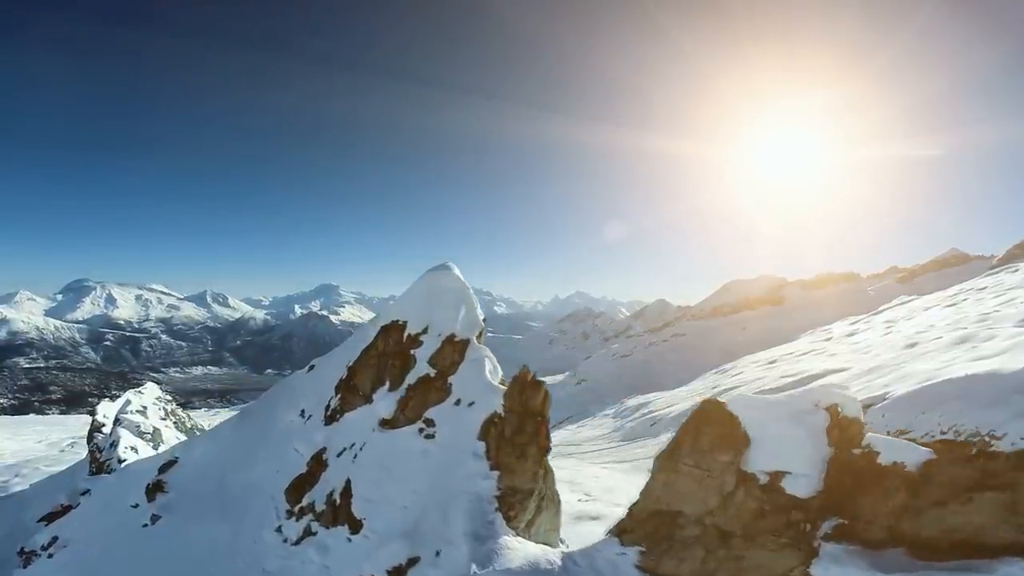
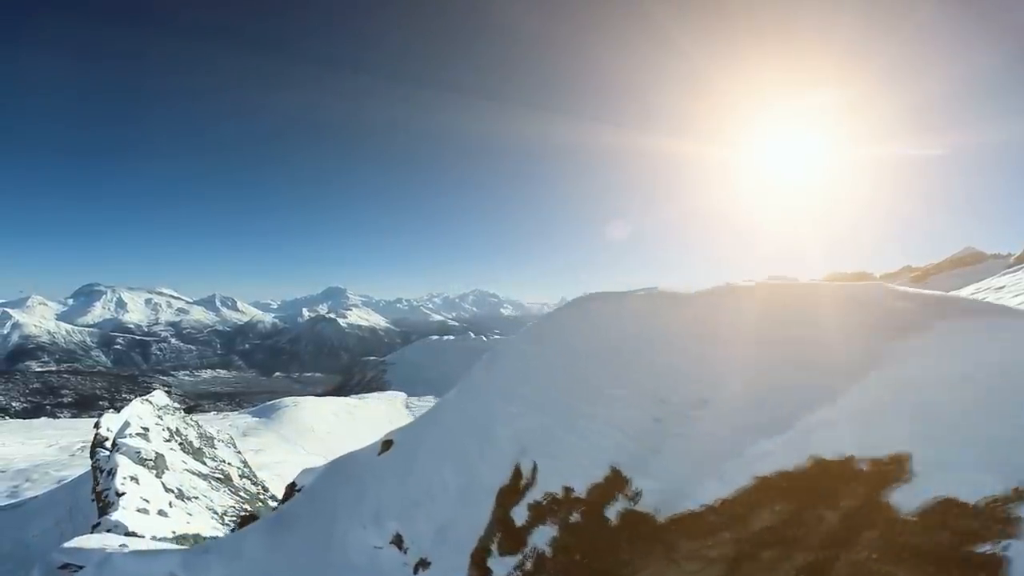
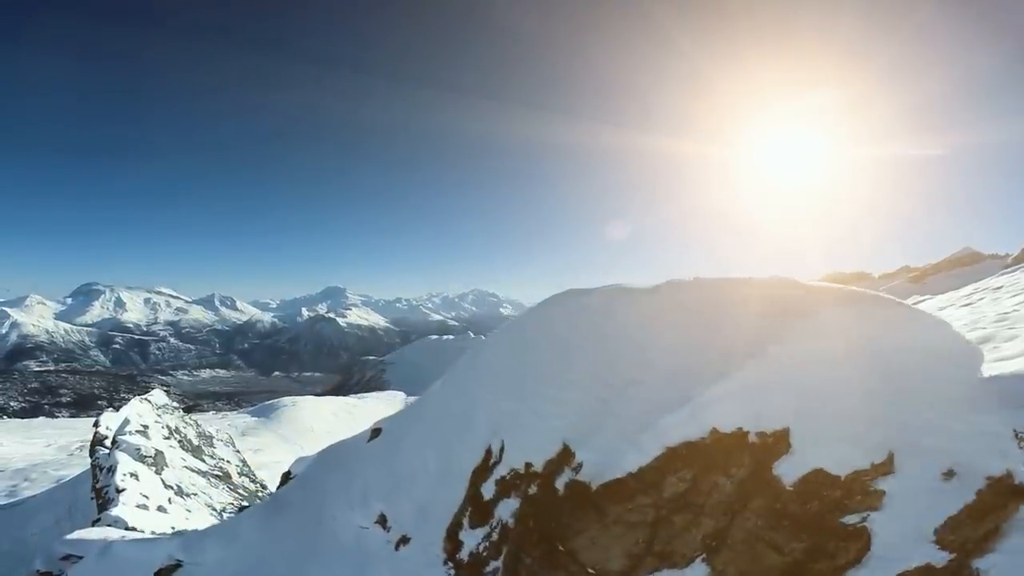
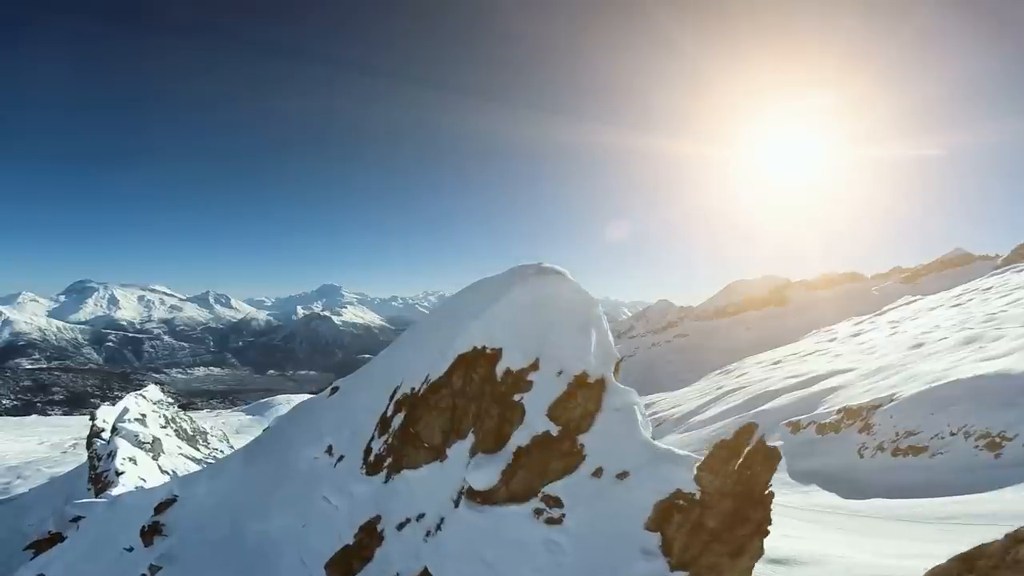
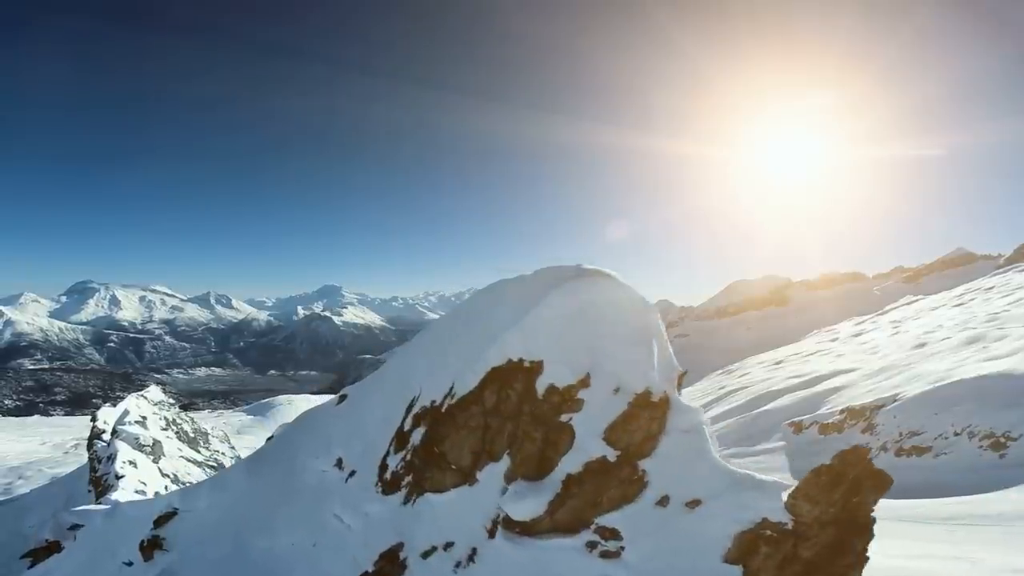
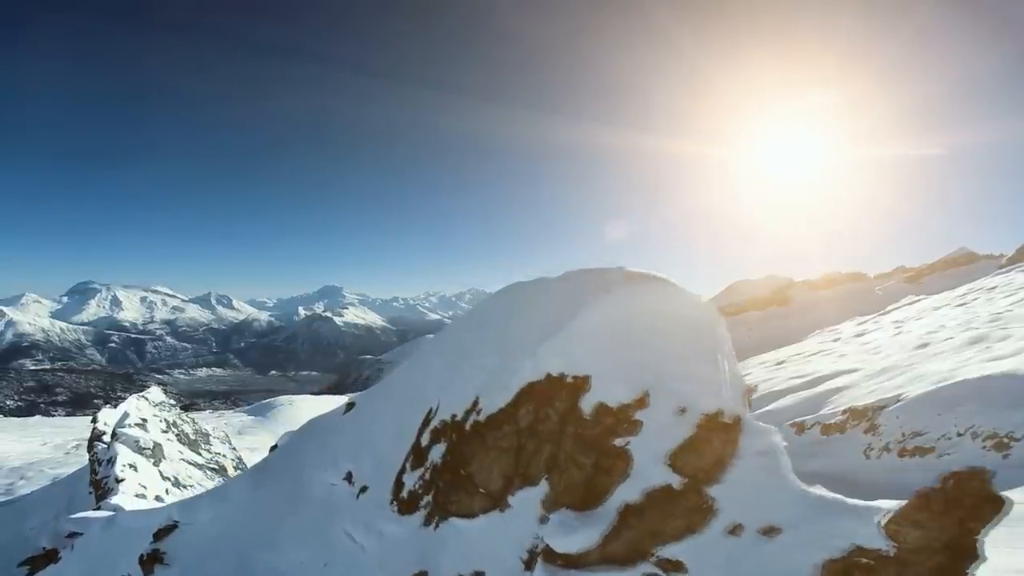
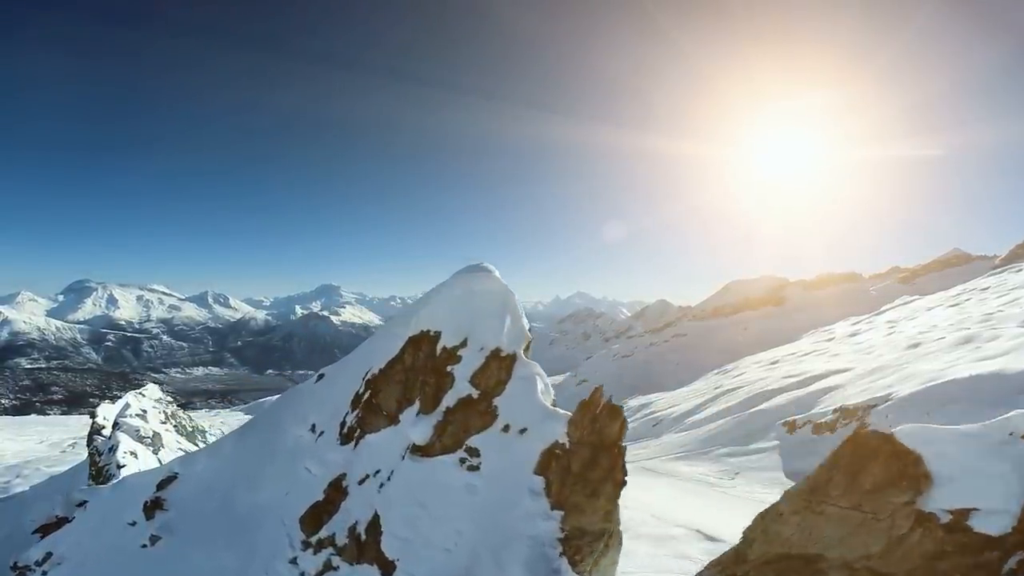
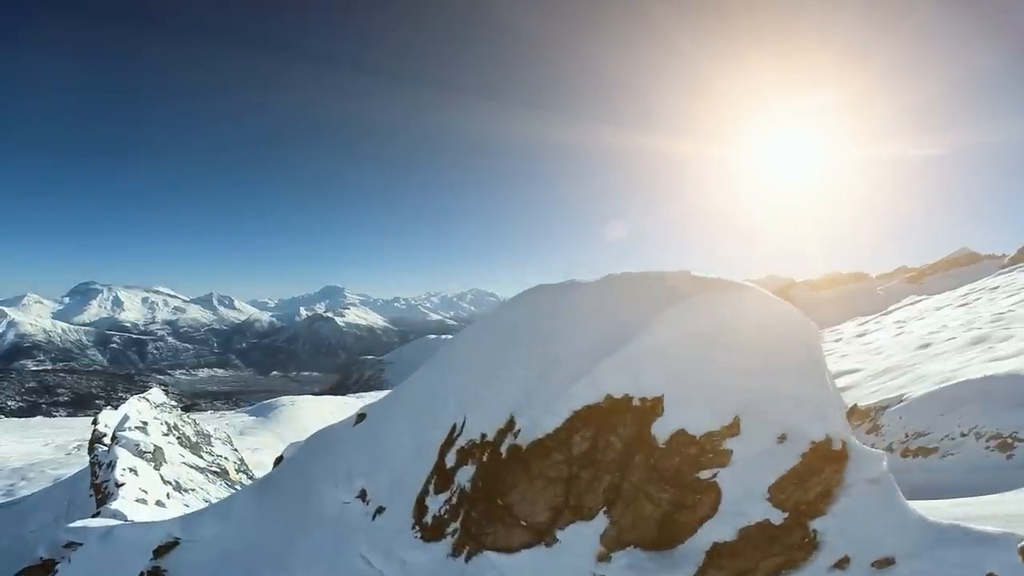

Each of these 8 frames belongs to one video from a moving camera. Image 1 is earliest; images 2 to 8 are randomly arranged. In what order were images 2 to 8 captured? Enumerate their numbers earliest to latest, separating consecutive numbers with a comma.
7, 4, 5, 6, 8, 3, 2
